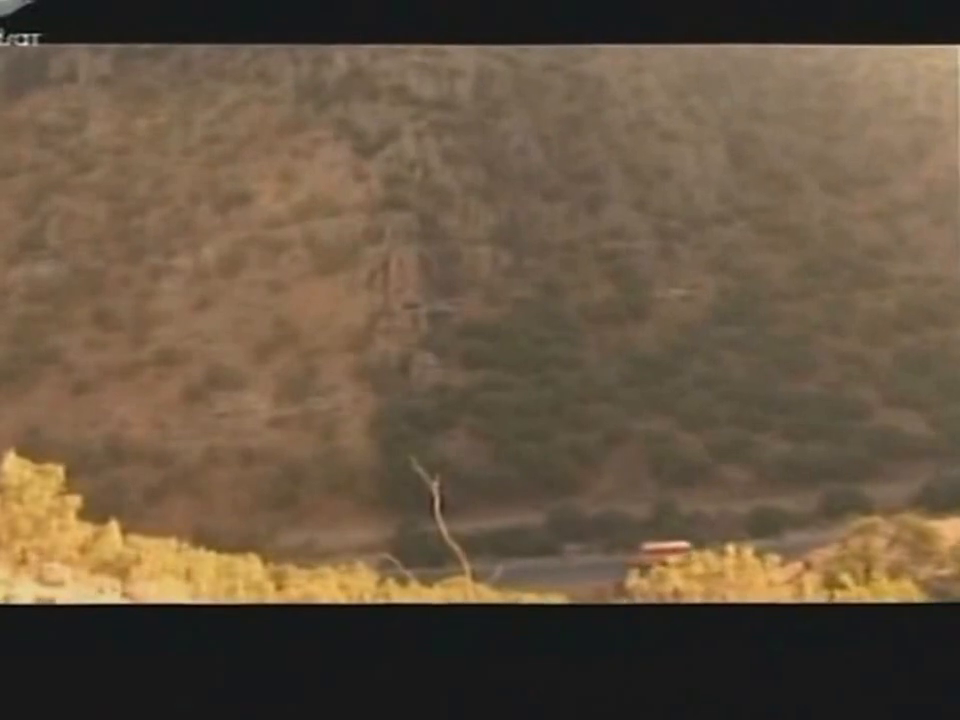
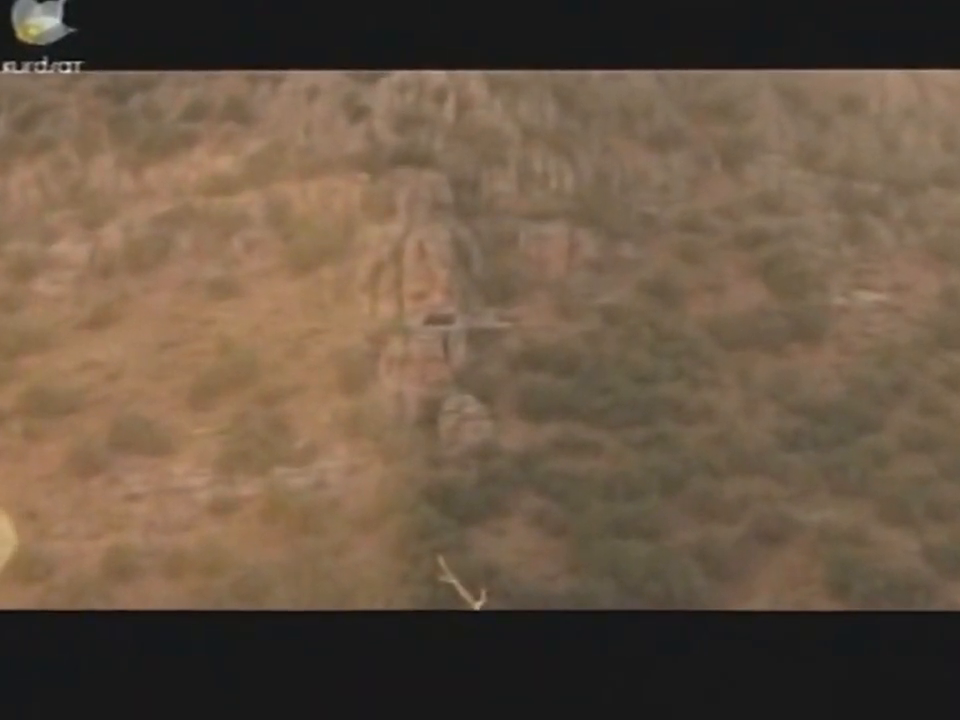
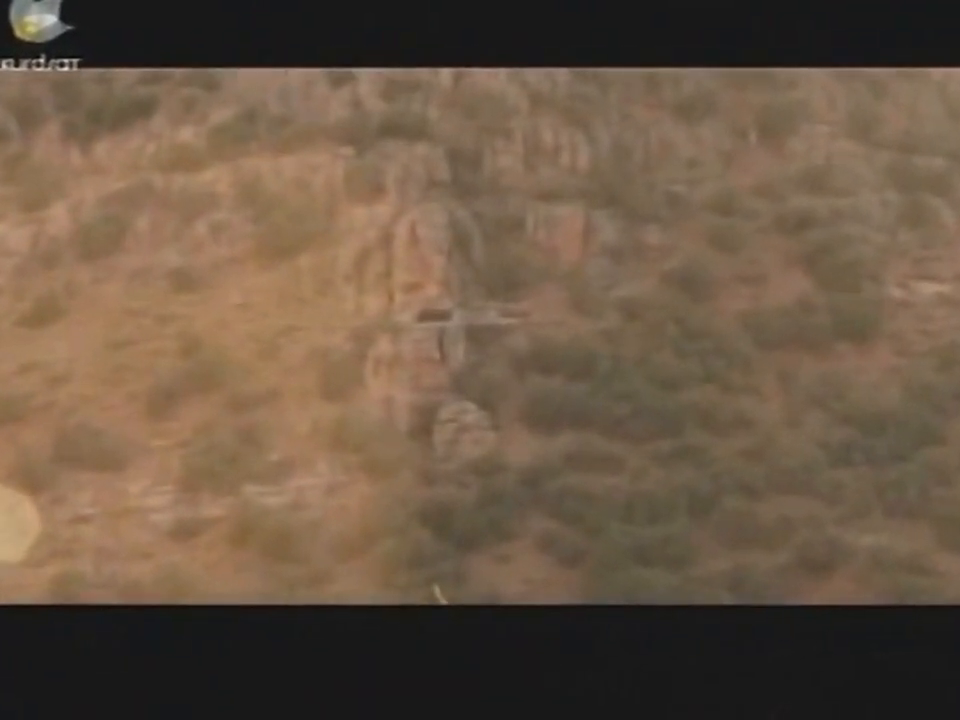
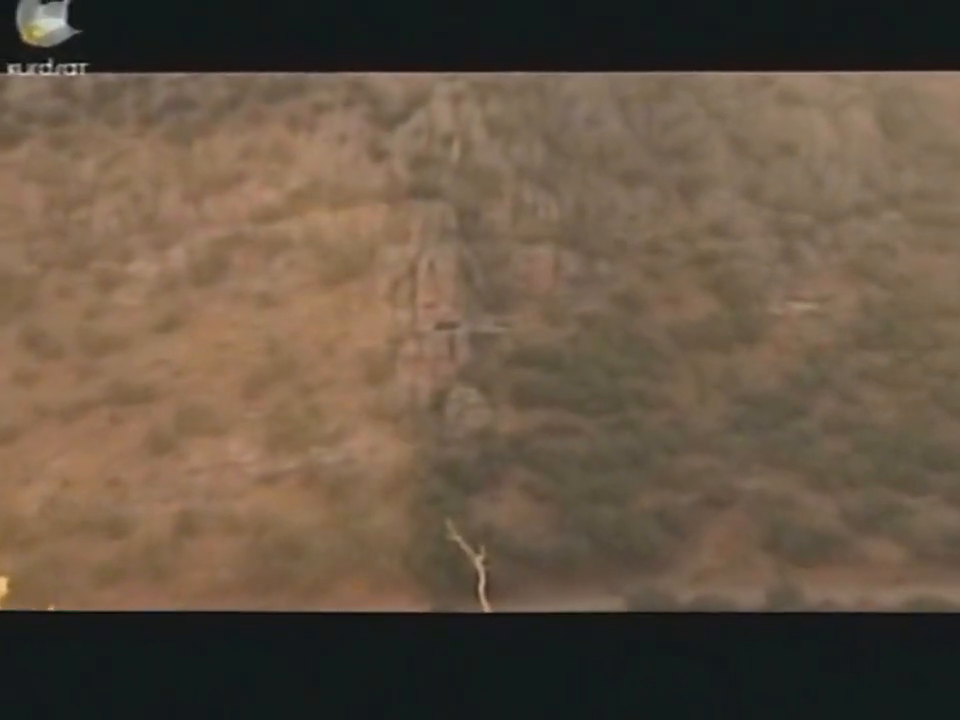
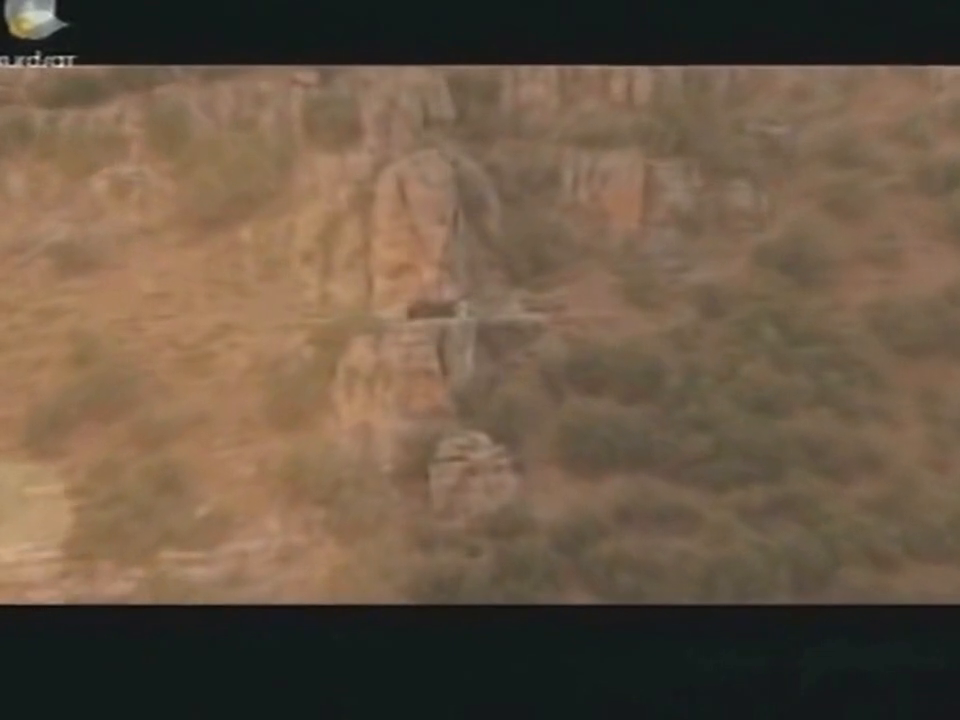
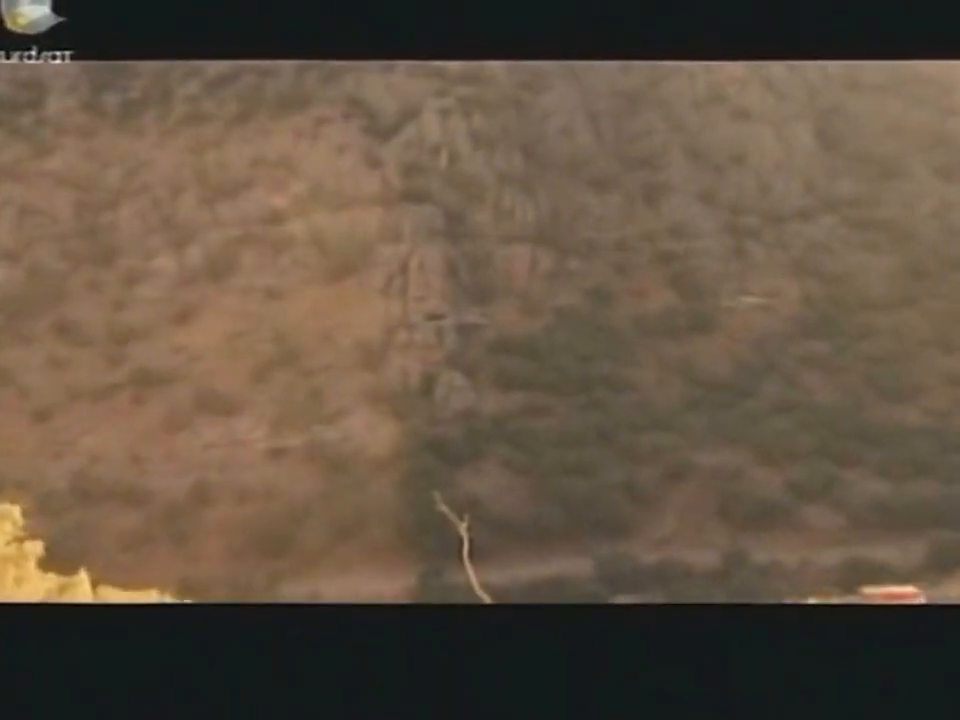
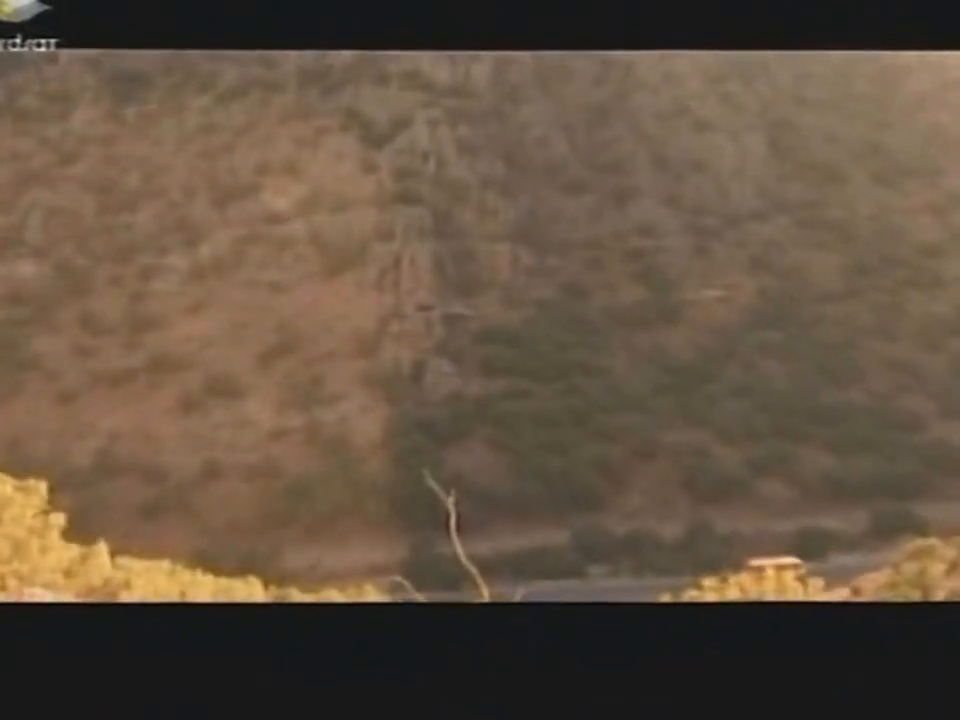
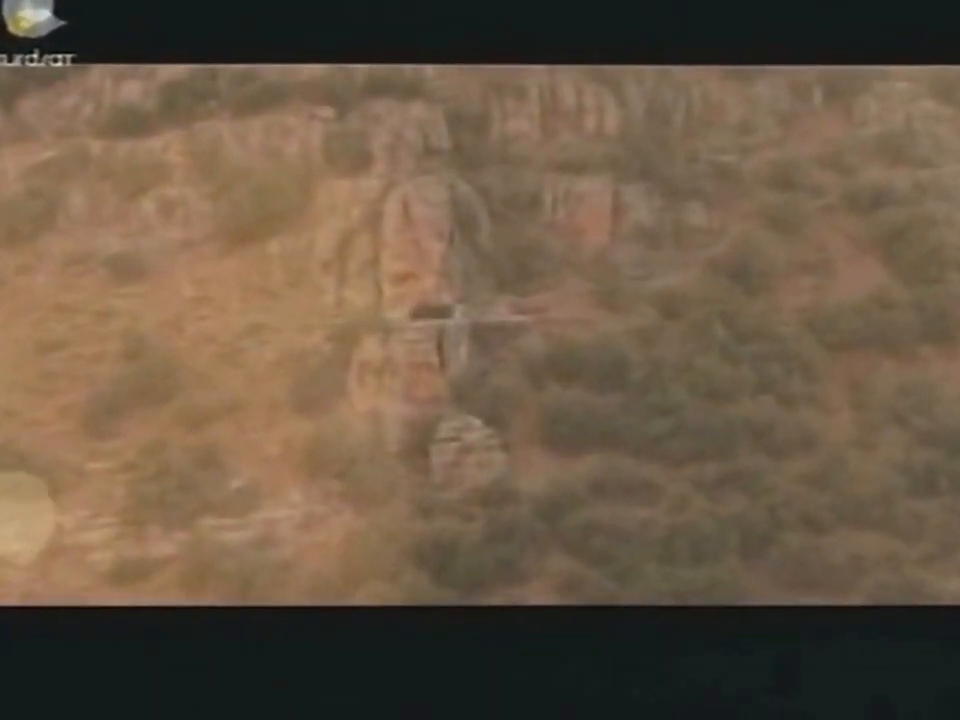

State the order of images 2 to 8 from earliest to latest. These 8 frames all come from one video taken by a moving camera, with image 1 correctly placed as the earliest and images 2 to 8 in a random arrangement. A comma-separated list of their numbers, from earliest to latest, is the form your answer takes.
7, 6, 4, 2, 3, 8, 5
